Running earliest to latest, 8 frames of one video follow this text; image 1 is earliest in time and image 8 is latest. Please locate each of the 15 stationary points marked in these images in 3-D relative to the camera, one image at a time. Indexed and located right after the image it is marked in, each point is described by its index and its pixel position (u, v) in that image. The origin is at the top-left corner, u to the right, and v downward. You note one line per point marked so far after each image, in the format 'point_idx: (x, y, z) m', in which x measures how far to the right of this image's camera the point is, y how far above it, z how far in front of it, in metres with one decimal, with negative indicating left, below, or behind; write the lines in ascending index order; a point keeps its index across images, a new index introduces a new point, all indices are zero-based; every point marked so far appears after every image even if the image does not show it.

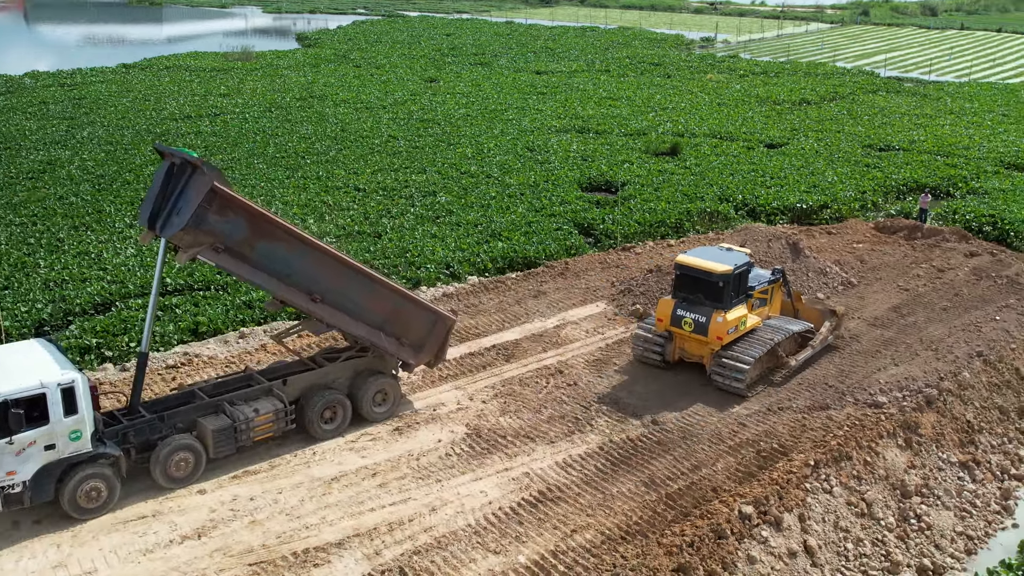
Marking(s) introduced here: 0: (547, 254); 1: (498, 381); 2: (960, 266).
0: (+0.7, +0.8, +17.9) m
1: (-0.1, -1.2, +11.1) m
2: (+9.7, +0.4, +17.0) m
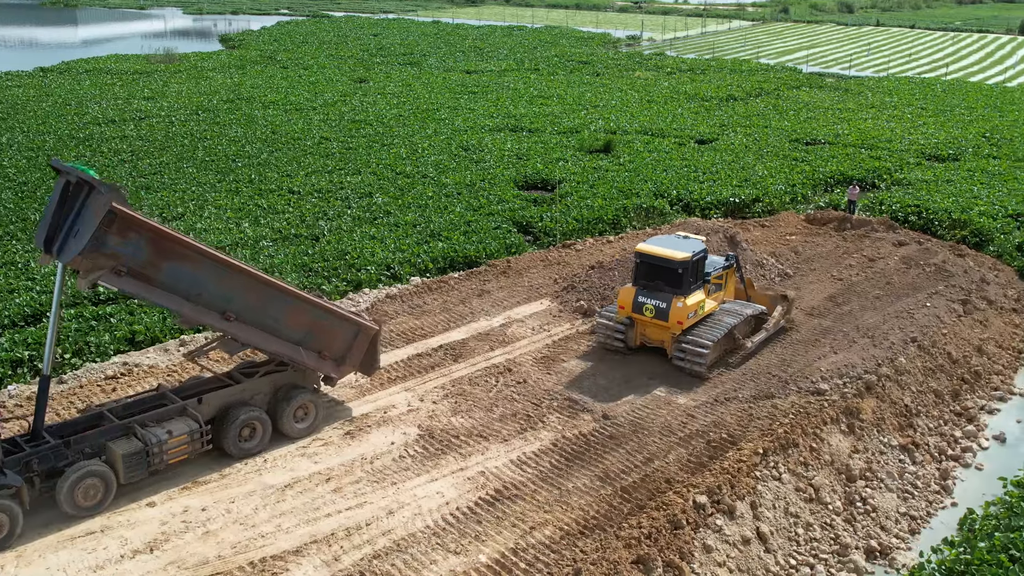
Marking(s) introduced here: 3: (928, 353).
0: (-0.6, +0.8, +17.7) m
1: (-0.9, -1.3, +10.9) m
2: (+8.4, +0.7, +17.5) m
3: (+6.4, -1.1, +11.9) m
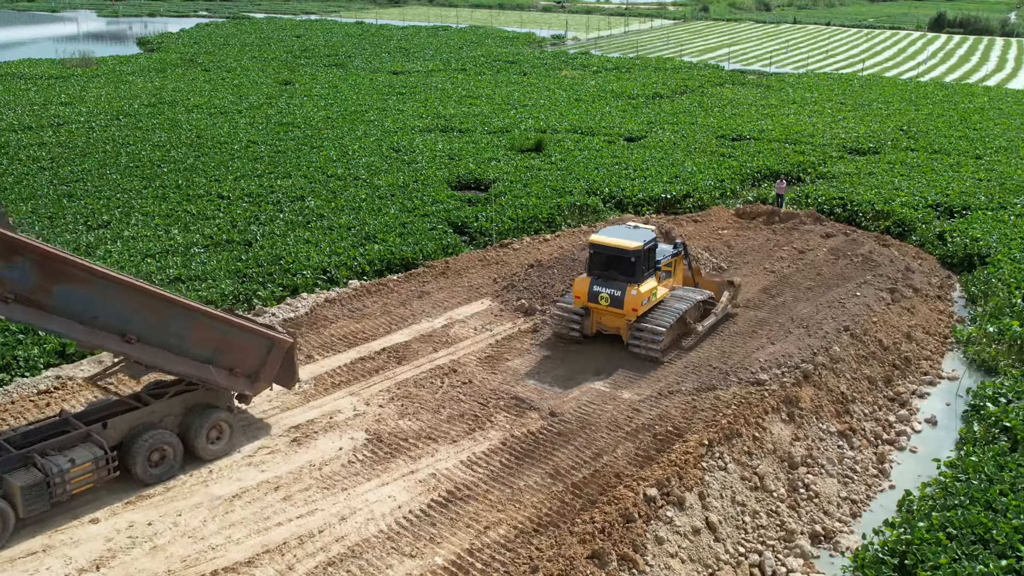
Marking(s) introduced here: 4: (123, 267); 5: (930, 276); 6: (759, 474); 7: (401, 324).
0: (-2.0, +0.8, +17.6) m
1: (-1.6, -1.3, +10.7) m
2: (+7.0, +0.9, +18.1) m
3: (+5.5, -0.9, +12.3) m
4: (-7.9, +0.4, +15.9) m
5: (+9.1, +0.3, +17.1) m
6: (+2.8, -2.1, +8.8) m
7: (-1.9, -0.6, +13.4) m
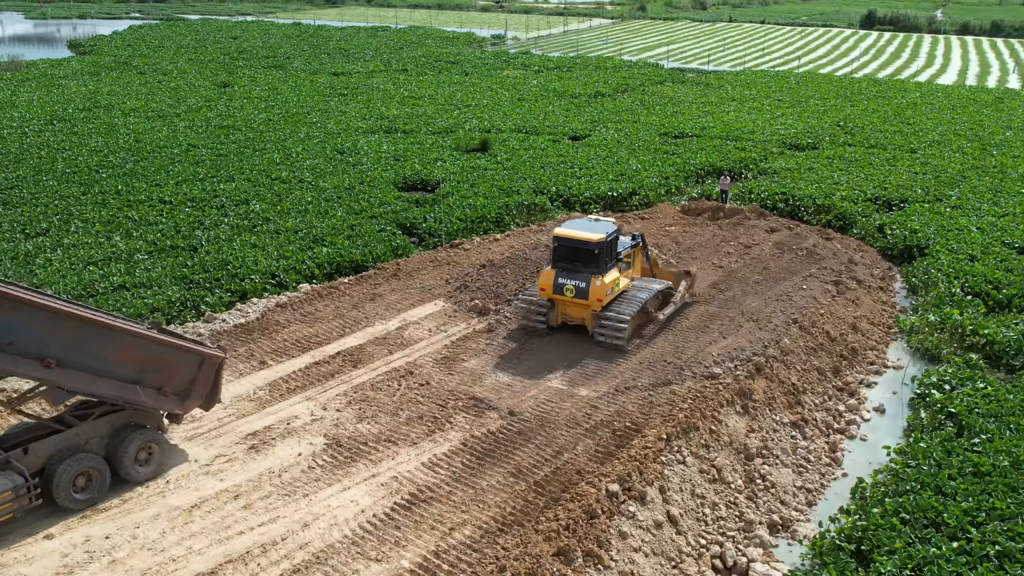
0: (-3.1, +0.7, +17.4) m
1: (-2.2, -1.4, +10.6) m
2: (+5.8, +1.1, +18.5) m
3: (+4.8, -0.7, +12.7) m
4: (-8.8, +0.2, +15.3) m
5: (+8.1, +0.5, +17.7) m
6: (+2.4, -2.1, +9.0) m
7: (-2.7, -0.7, +13.3) m
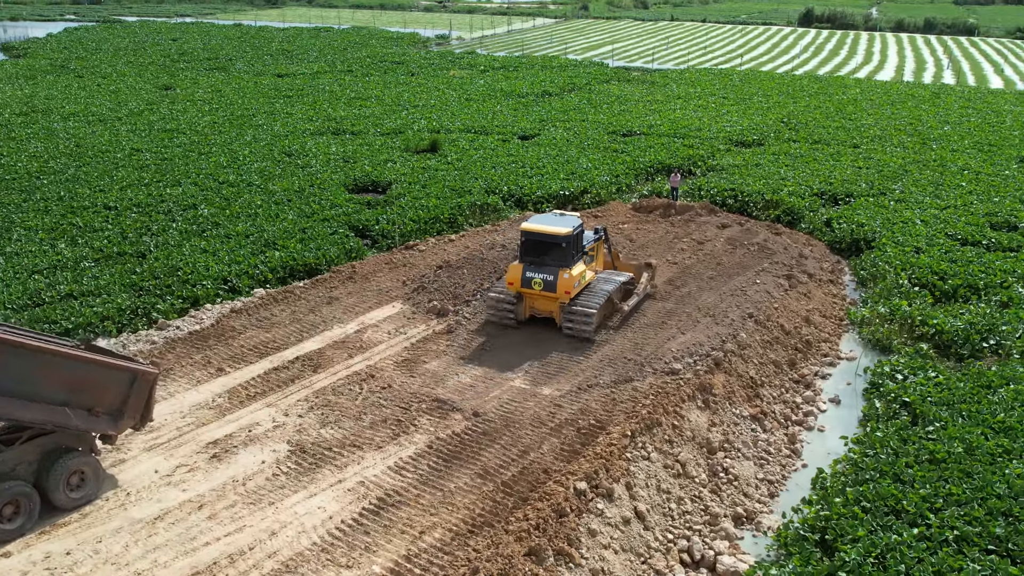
0: (-4.0, +0.6, +17.1) m
1: (-2.7, -1.4, +10.4) m
2: (+4.8, +1.2, +18.8) m
3: (+4.2, -0.7, +12.9) m
4: (-9.6, 0.0, +14.7) m
5: (+7.1, +0.6, +18.1) m
6: (+2.0, -2.0, +9.1) m
7: (-3.4, -0.7, +13.1) m
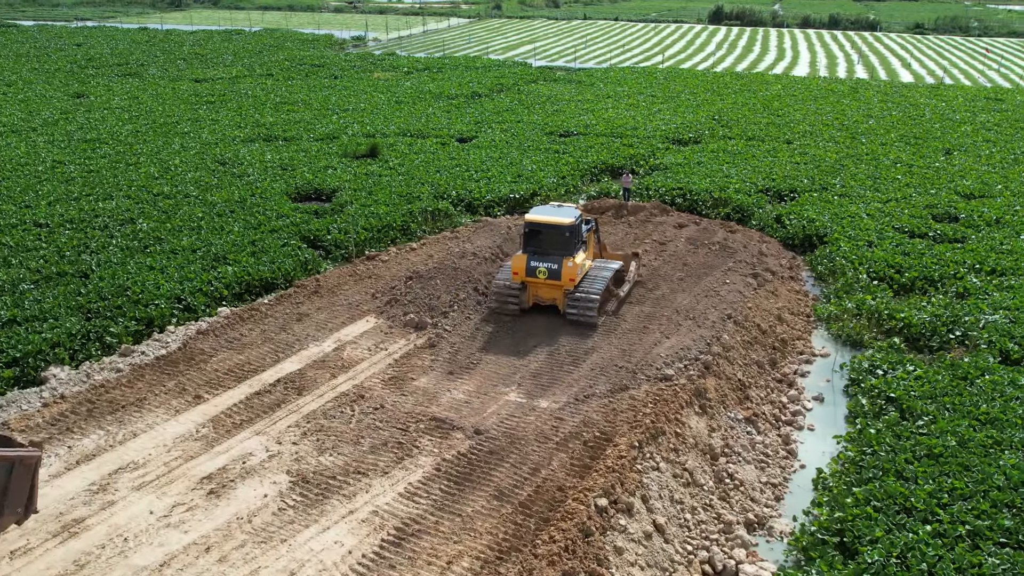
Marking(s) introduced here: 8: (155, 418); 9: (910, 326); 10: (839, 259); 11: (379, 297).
0: (-4.7, +0.3, +16.6) m
1: (-2.7, -1.7, +10.0) m
2: (+3.9, +1.2, +19.0) m
3: (+3.9, -0.7, +13.1) m
4: (-10.0, -0.5, +13.7) m
5: (+6.3, +0.7, +18.5) m
6: (+2.1, -2.1, +9.1) m
7: (-3.6, -1.0, +12.6) m
8: (-4.7, -1.7, +10.4) m
9: (+7.1, -0.7, +13.9) m
10: (+7.5, +0.7, +17.9) m
11: (-2.5, -0.2, +15.2) m
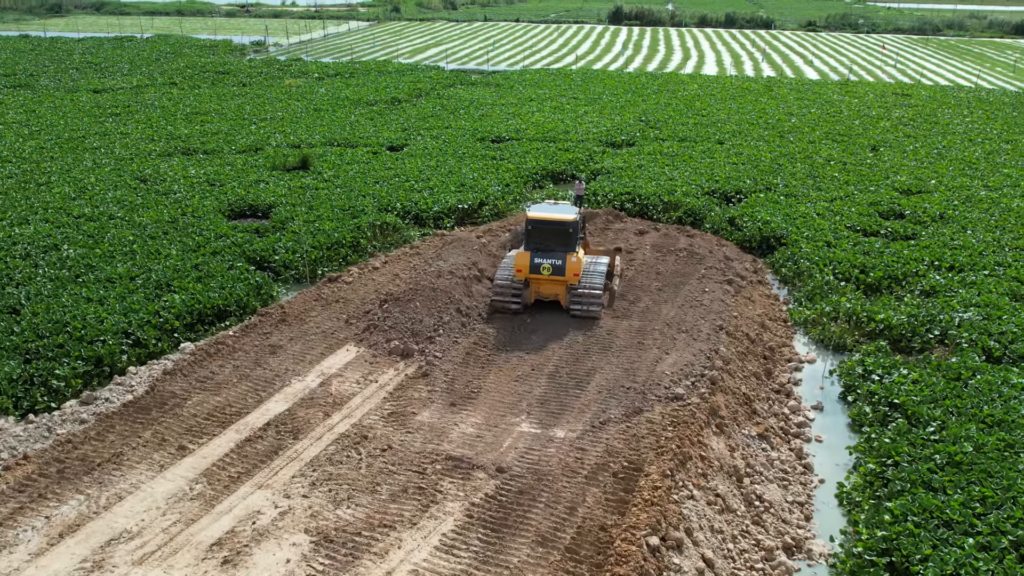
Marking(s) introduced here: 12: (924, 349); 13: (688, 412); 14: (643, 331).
0: (-5.2, -0.3, +15.7) m
1: (-2.5, -2.2, +9.3) m
2: (+3.1, +1.0, +18.9) m
3: (+3.7, -0.8, +13.0) m
4: (-10.2, -1.3, +12.3) m
5: (+5.6, +0.6, +18.6) m
6: (+2.4, -2.3, +8.9) m
7: (-3.7, -1.6, +11.8) m
8: (-4.5, -2.3, +9.5) m
9: (+6.9, -0.7, +14.2) m
10: (+6.8, +0.6, +18.2) m
11: (-2.9, -0.7, +14.5) m
12: (+7.2, -1.1, +13.6) m
13: (+2.3, -1.6, +10.2) m
14: (+2.3, -0.7, +13.4) m
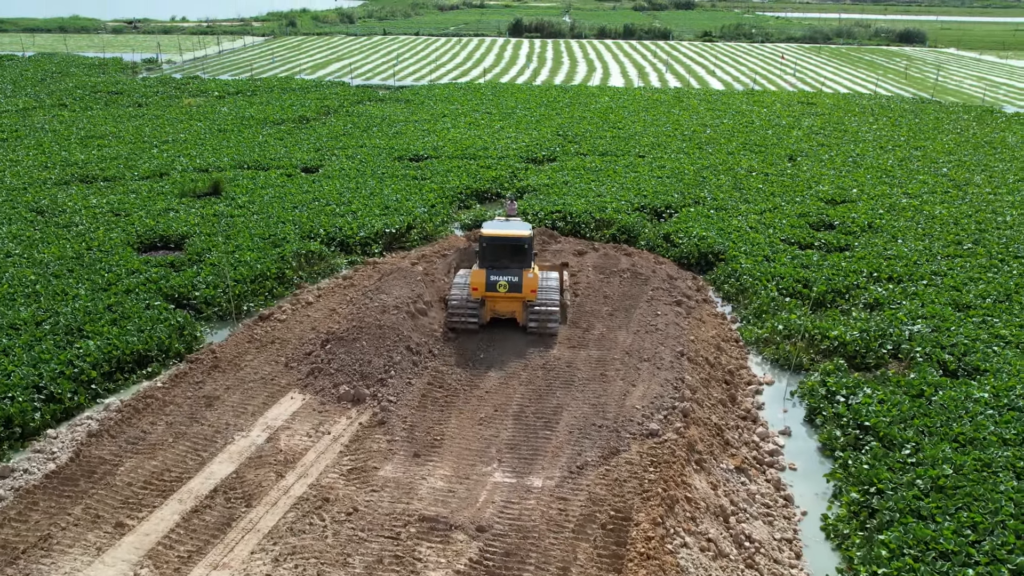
0: (-6.1, -1.1, +14.5) m
1: (-2.7, -2.8, +8.4) m
2: (+1.8, +0.4, +18.6) m
3: (+3.0, -1.3, +12.8) m
4: (-10.7, -2.3, +10.6) m
5: (+4.2, +0.2, +18.6) m
6: (+2.2, -2.7, +8.5) m
7: (-4.1, -2.3, +10.8) m
8: (-4.7, -3.0, +8.4) m
9: (+6.0, -1.0, +14.2) m
10: (+5.5, +0.3, +18.2) m
11: (-3.7, -1.4, +13.6) m
12: (+6.4, -1.3, +13.7) m
13: (+1.9, -2.0, +9.8) m
14: (+1.5, -1.2, +13.0) m
